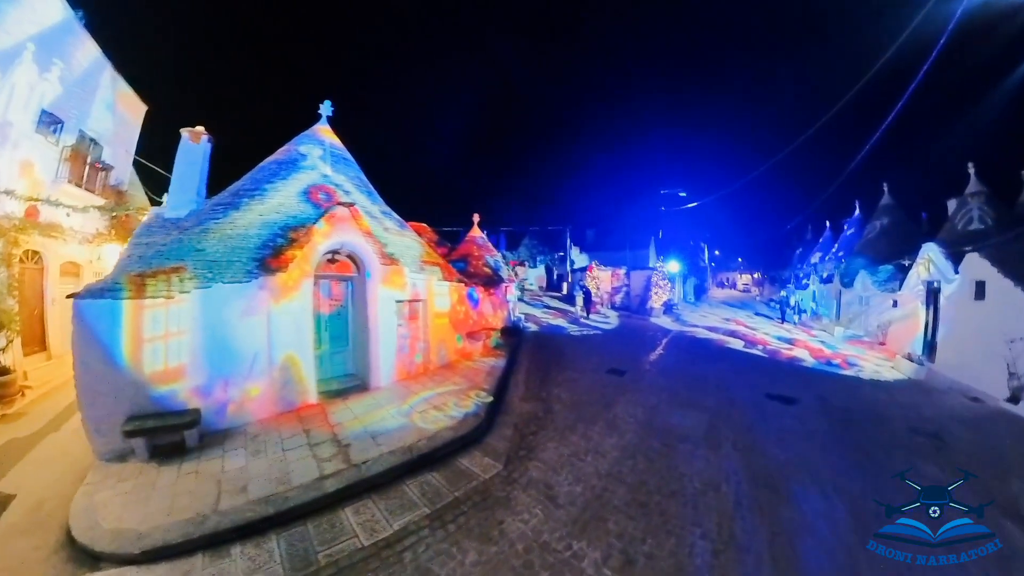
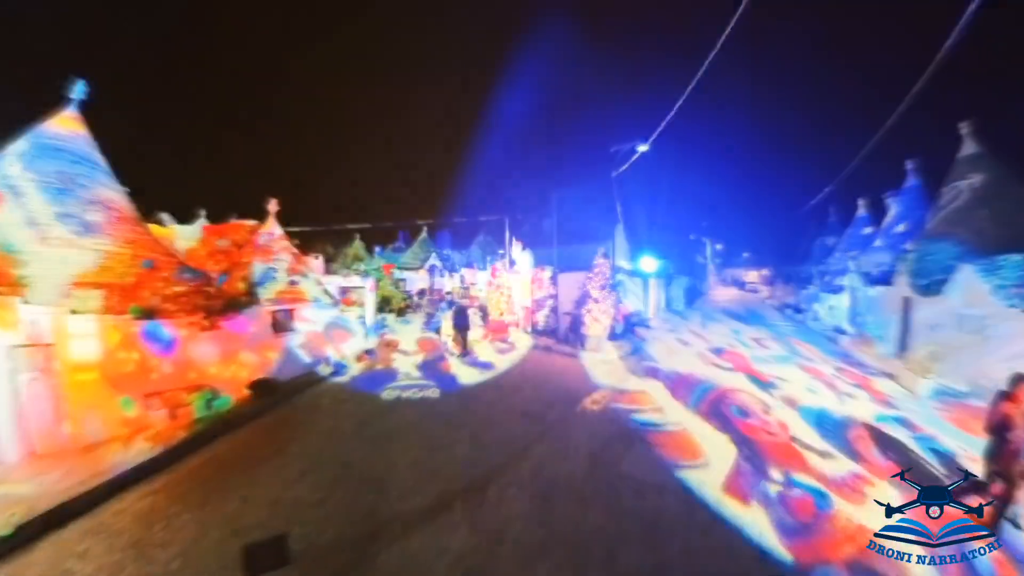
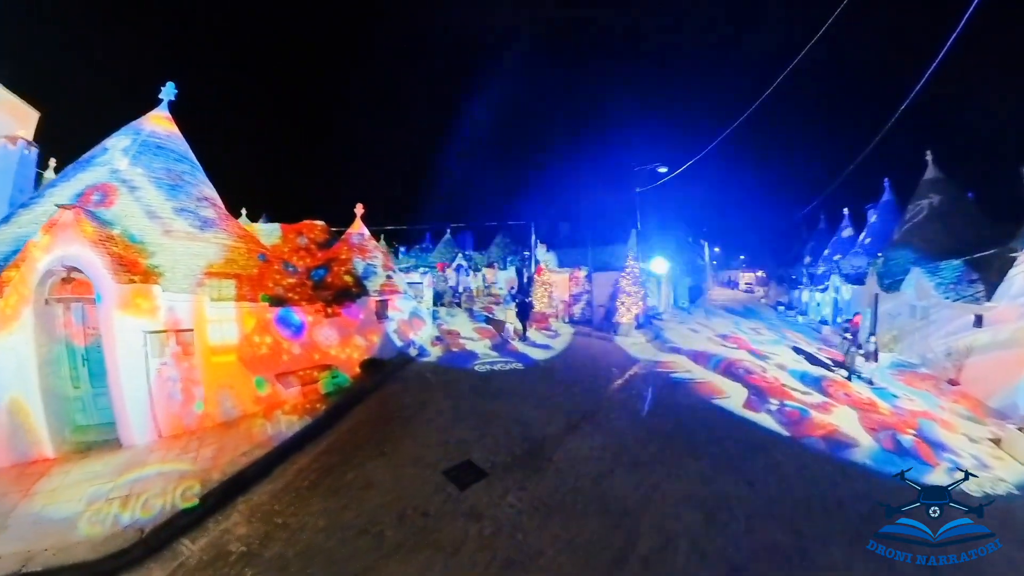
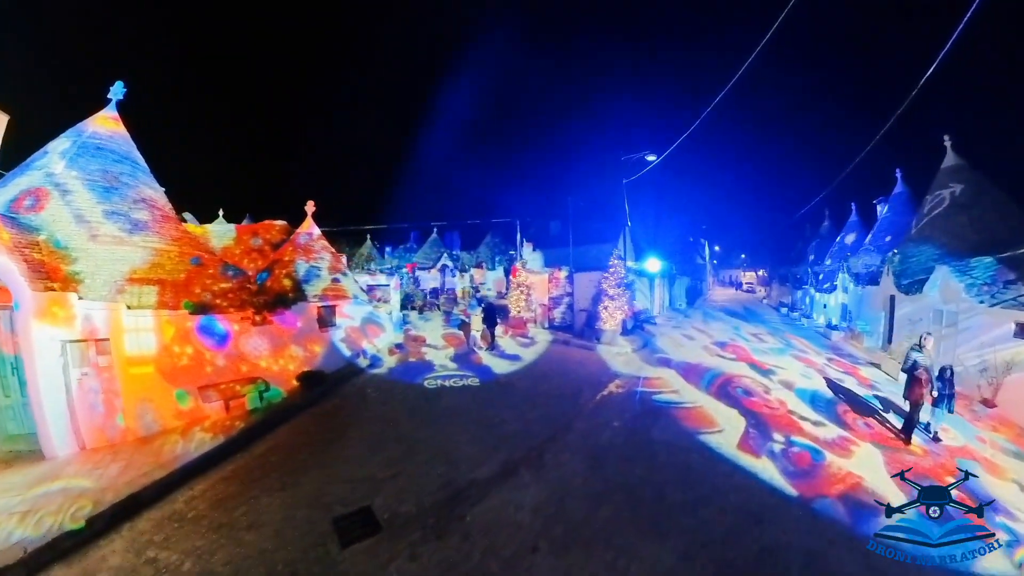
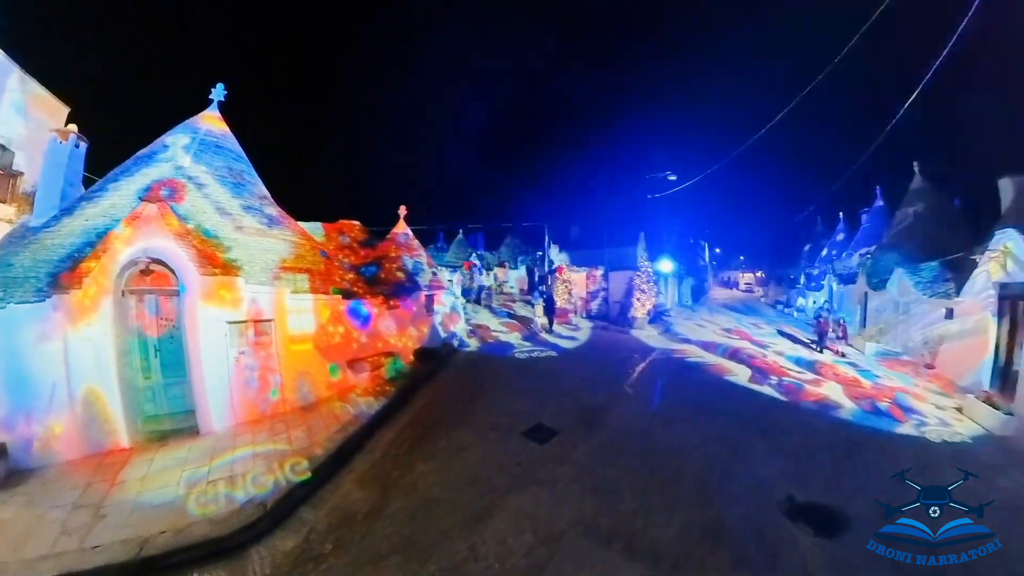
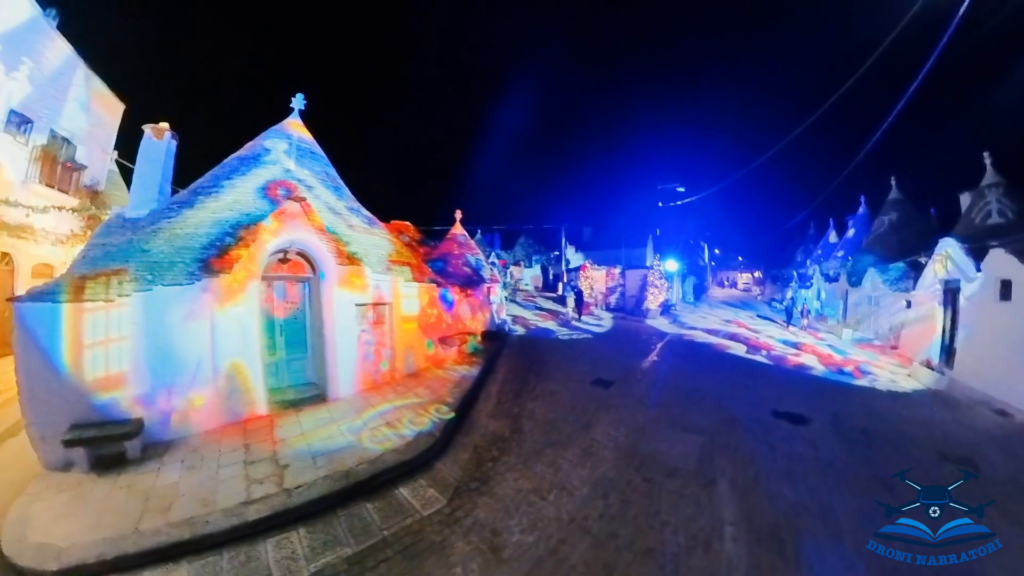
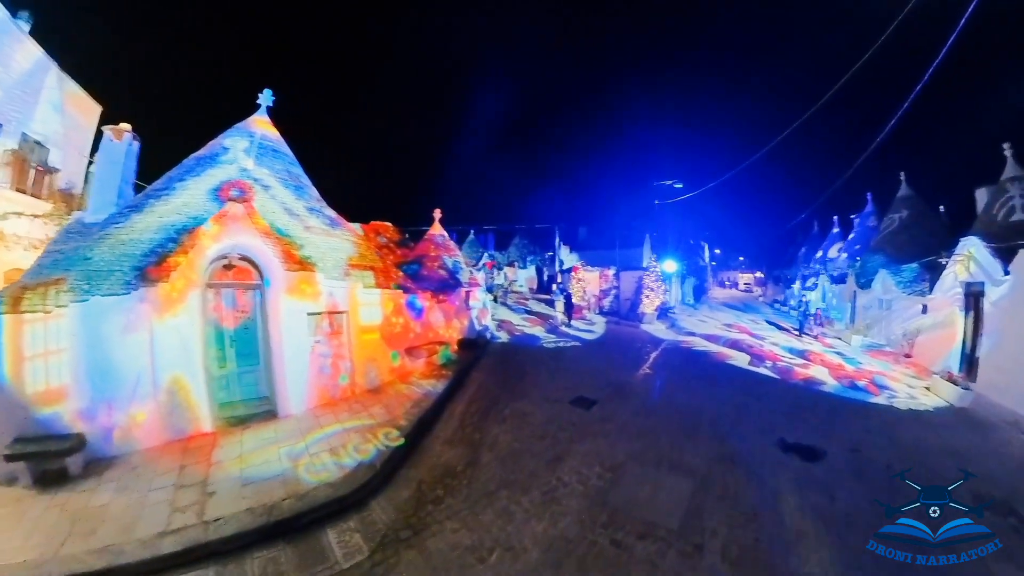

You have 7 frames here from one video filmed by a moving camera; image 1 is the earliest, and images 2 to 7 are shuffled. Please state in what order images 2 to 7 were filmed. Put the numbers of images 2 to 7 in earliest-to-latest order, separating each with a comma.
6, 7, 5, 3, 4, 2
